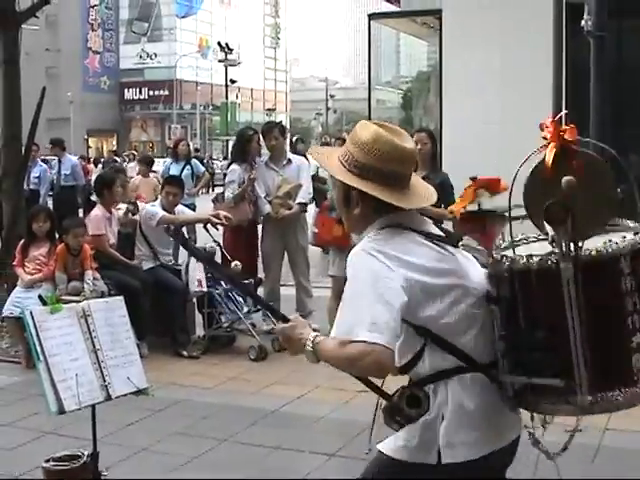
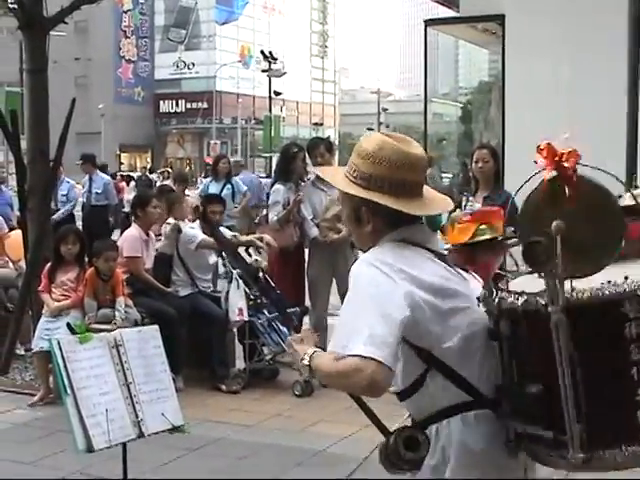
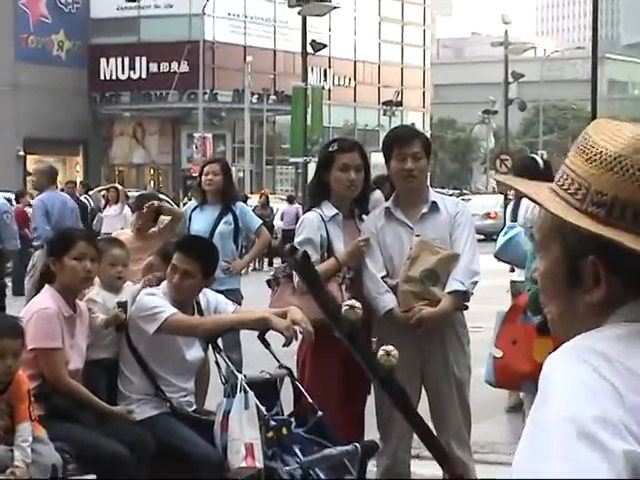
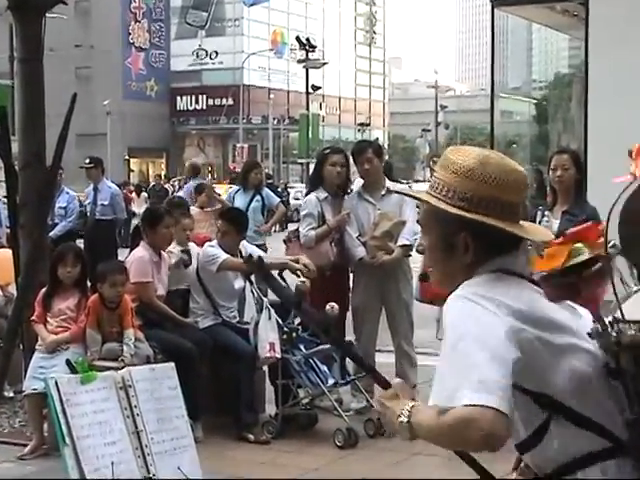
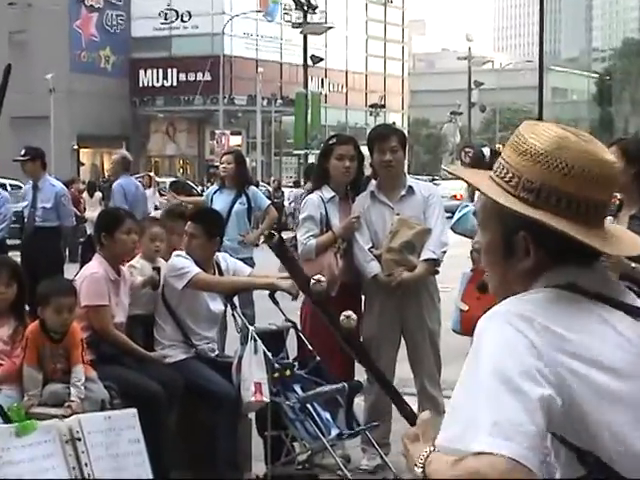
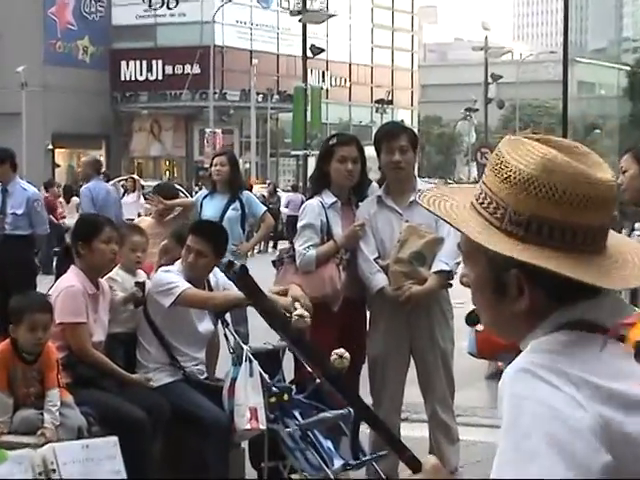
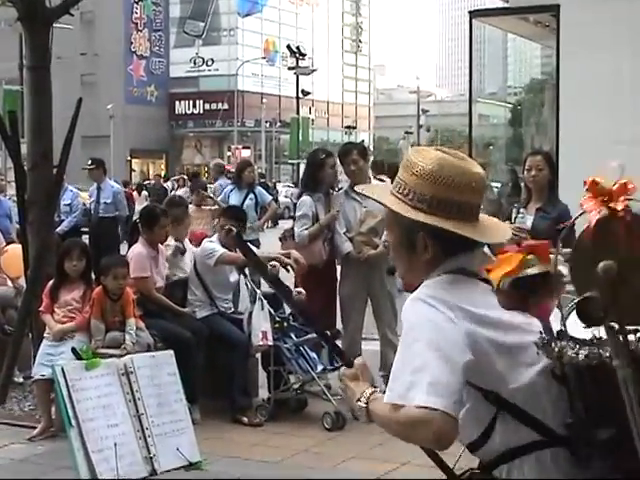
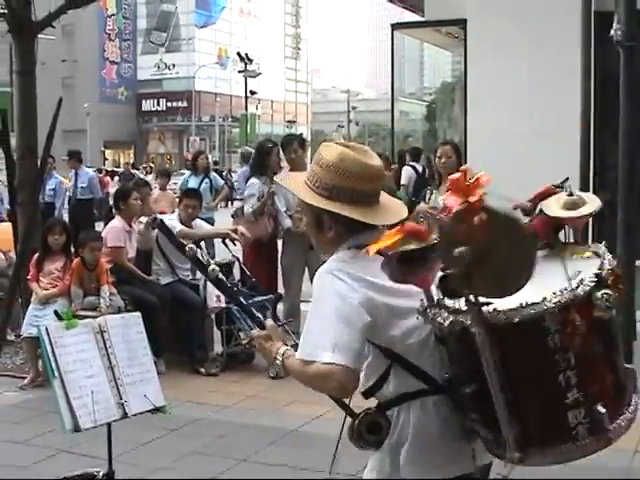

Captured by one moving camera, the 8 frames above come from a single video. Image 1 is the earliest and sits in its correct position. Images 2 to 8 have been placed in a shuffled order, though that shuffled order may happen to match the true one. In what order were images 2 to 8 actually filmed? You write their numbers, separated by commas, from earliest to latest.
8, 2, 7, 4, 5, 6, 3
